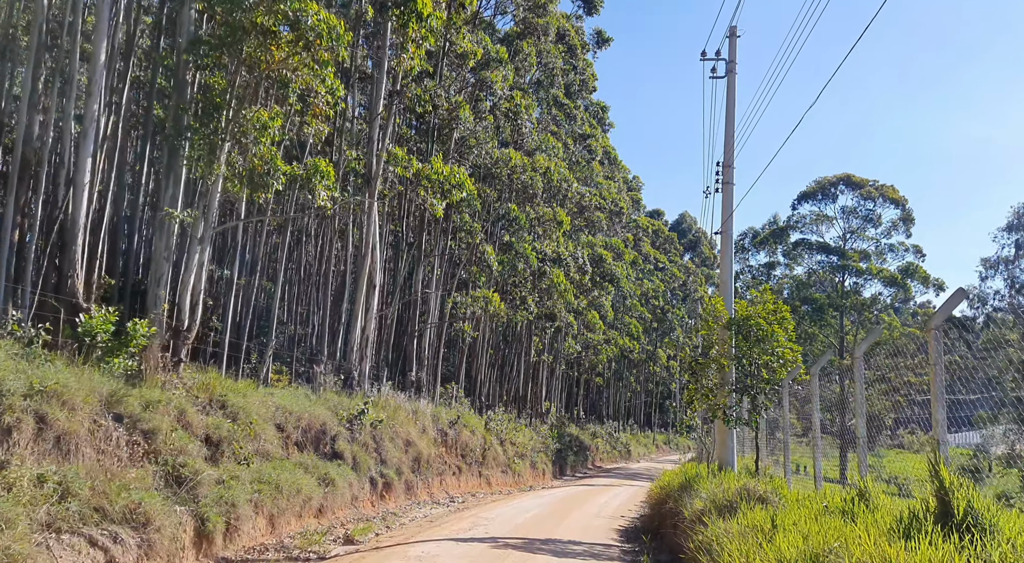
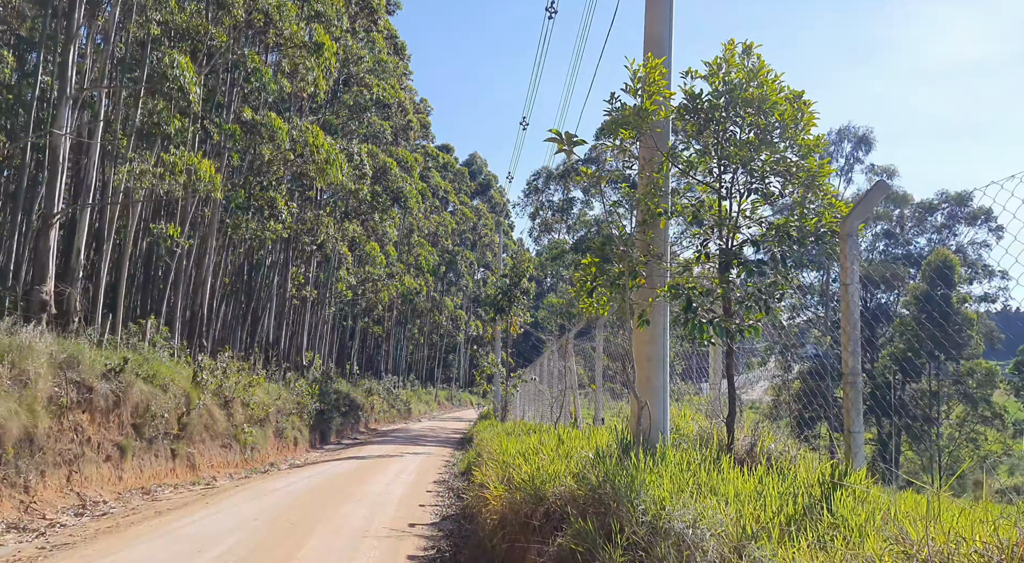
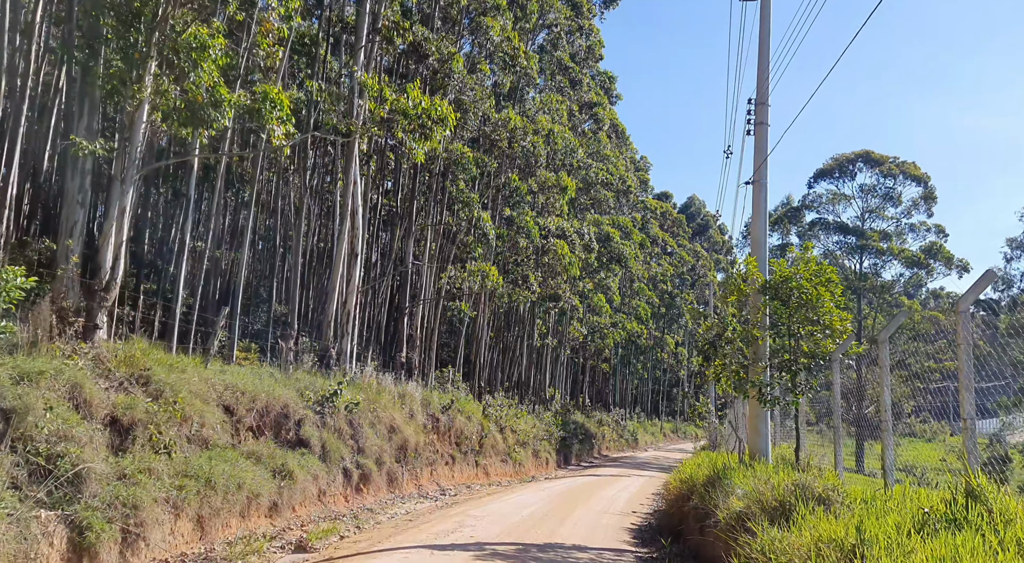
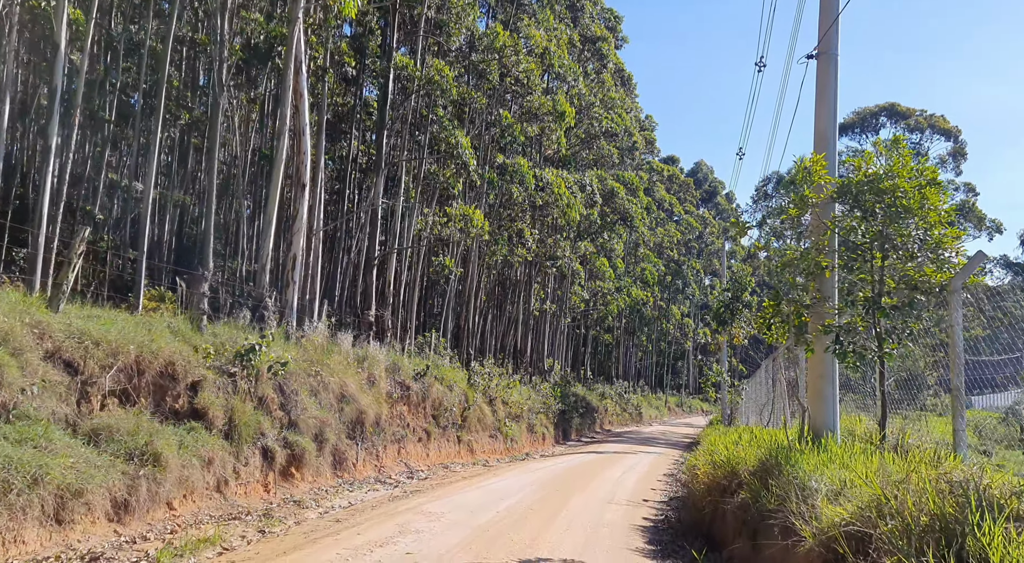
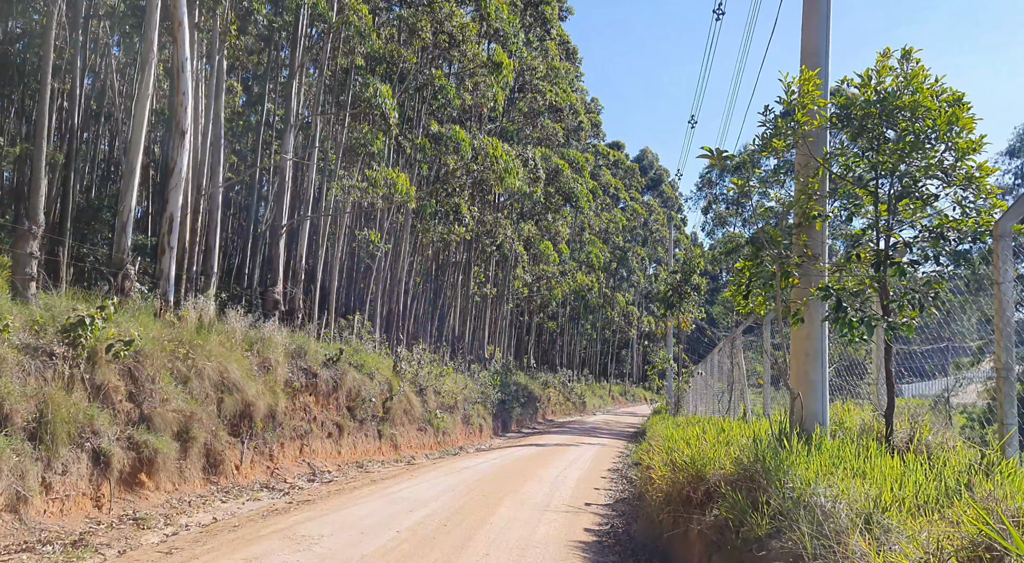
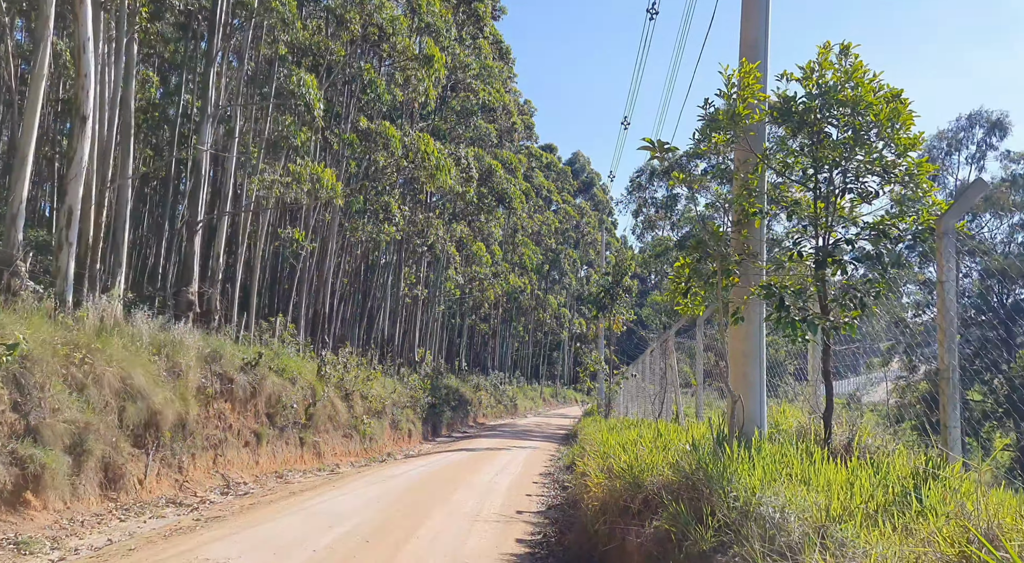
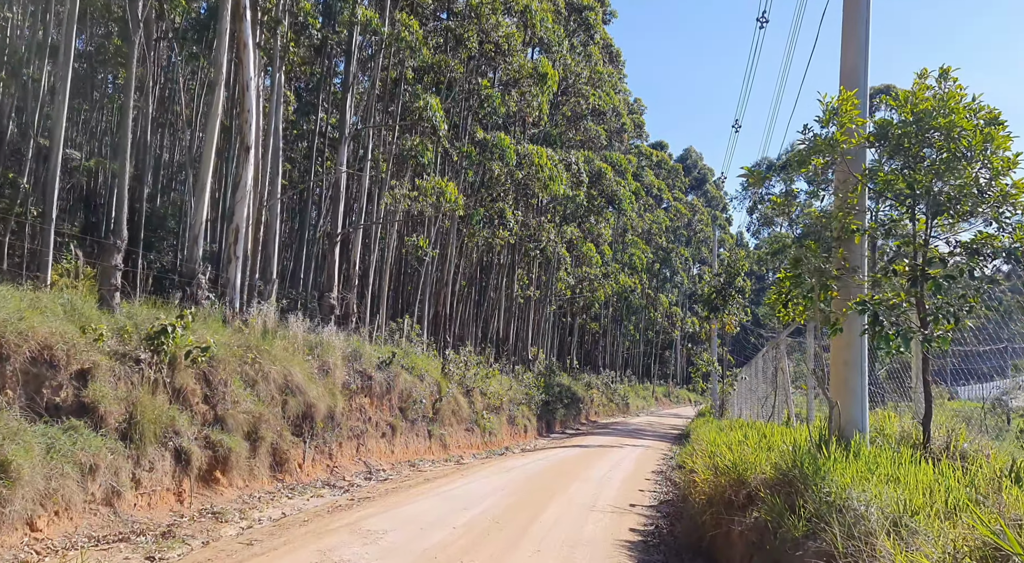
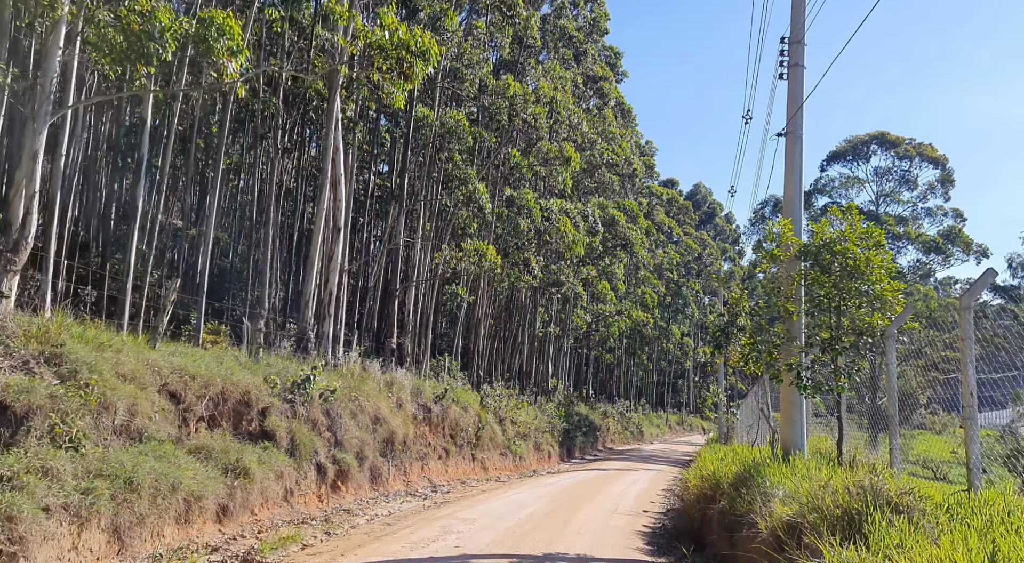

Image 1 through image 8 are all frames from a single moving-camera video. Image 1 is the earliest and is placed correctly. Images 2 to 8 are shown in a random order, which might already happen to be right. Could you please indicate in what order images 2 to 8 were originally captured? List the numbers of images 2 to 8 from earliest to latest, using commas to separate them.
3, 8, 4, 7, 5, 6, 2
